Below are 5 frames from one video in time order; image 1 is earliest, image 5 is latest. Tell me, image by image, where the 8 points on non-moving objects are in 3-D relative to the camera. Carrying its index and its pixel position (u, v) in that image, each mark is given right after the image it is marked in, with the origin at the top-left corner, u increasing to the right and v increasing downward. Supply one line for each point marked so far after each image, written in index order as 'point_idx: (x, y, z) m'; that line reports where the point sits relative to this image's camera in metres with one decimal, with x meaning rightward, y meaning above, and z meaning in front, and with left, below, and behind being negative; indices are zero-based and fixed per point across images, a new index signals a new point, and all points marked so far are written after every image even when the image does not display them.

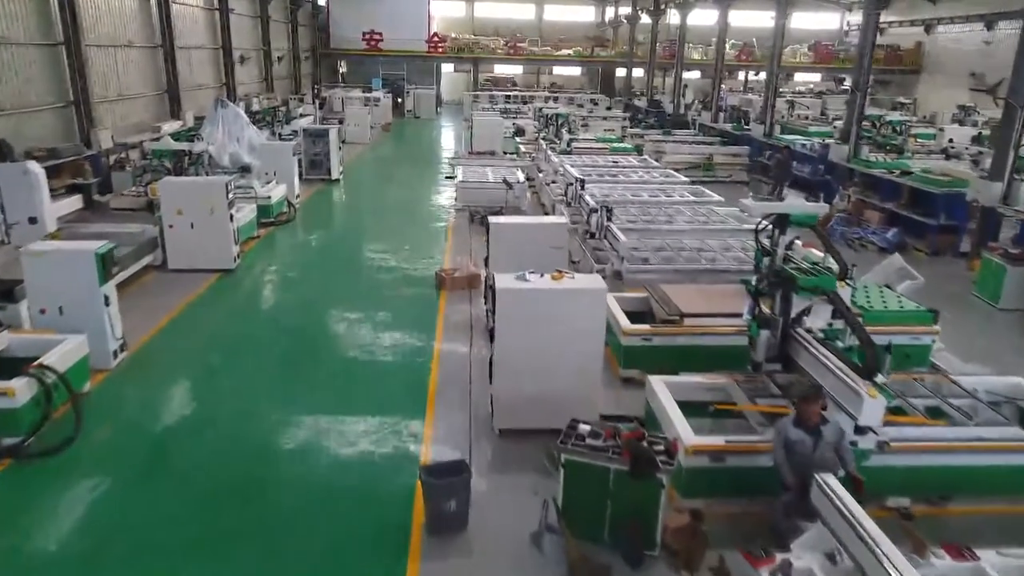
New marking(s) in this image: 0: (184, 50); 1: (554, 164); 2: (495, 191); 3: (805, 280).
0: (-5.2, +3.7, +12.6) m
1: (+0.5, +1.5, +9.7) m
2: (-0.2, +1.1, +9.4) m
3: (+1.2, 0.0, +3.3) m
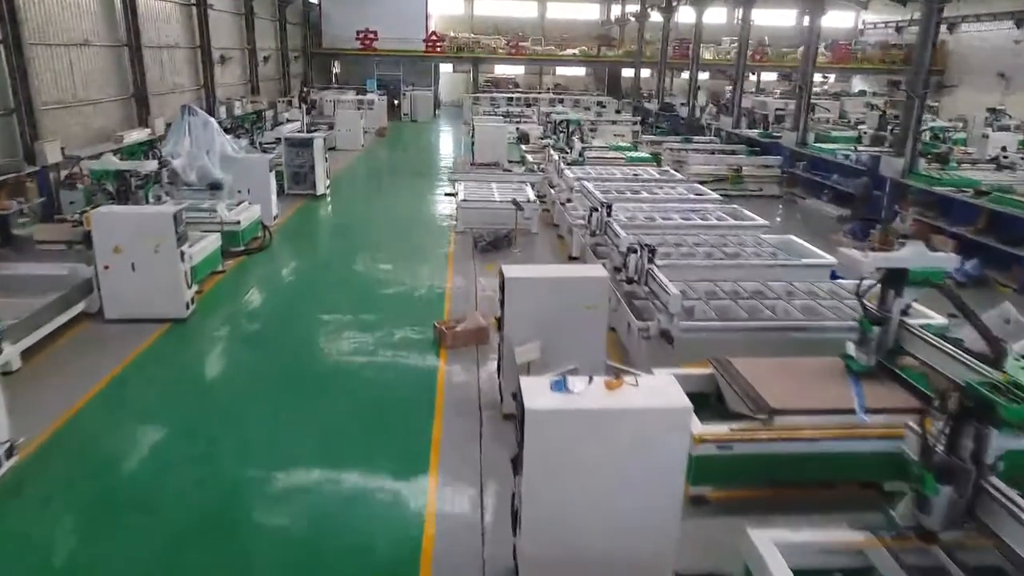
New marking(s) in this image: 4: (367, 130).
0: (-5.1, +3.4, +11.4) m
1: (+0.6, +1.1, +8.5) m
2: (-0.1, +0.8, +8.2) m
3: (+1.3, -0.3, +2.1) m
4: (-3.3, +3.6, +18.4) m
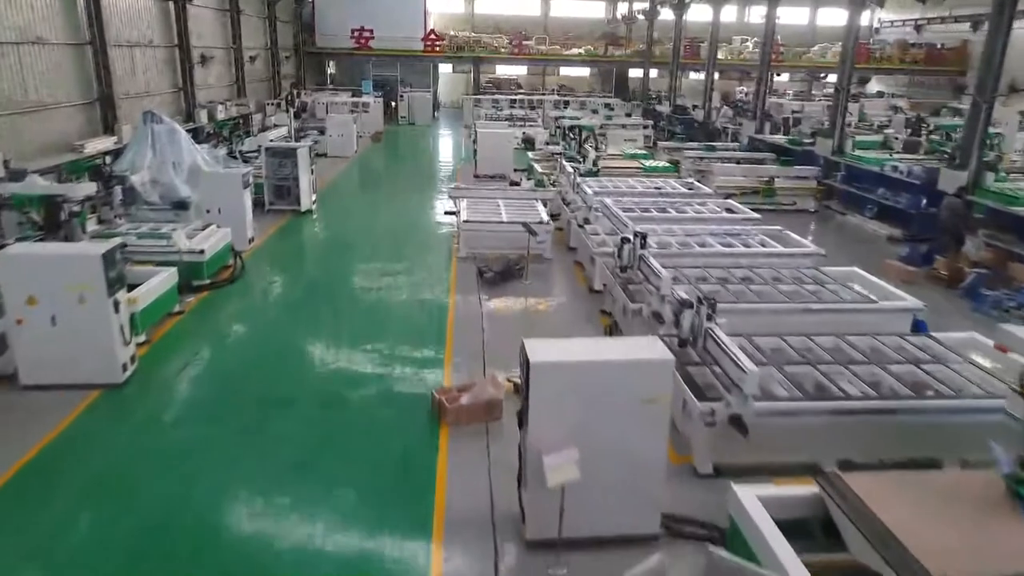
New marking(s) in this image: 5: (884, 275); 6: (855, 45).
0: (-5.0, +3.1, +10.3) m
1: (+0.7, +0.8, +7.4) m
2: (0.0, +0.5, +7.2) m
3: (+1.4, -0.6, +1.0) m
4: (-3.3, +3.3, +17.4) m
5: (+3.4, +0.1, +7.3) m
6: (+4.4, +3.1, +10.2) m
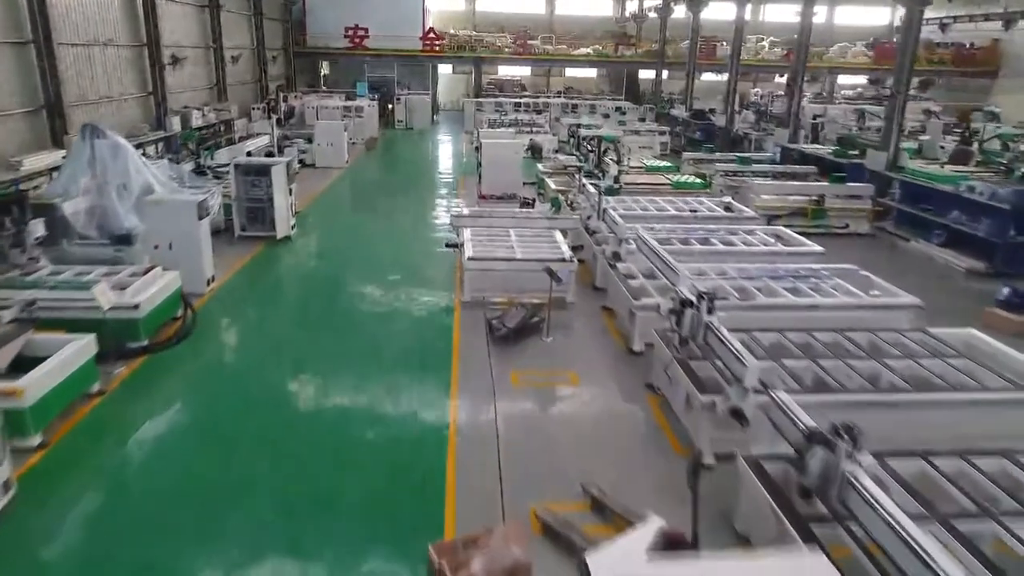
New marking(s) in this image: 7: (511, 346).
0: (-4.9, +2.7, +9.0) m
1: (+0.8, +0.5, +6.2) m
2: (+0.1, +0.1, +5.9) m
3: (+1.5, -1.0, -0.3) m
4: (-3.2, +3.0, +16.1) m
5: (+3.5, -0.3, +6.1) m
6: (+4.5, +2.7, +9.0) m
7: (0.0, -0.4, +5.4) m
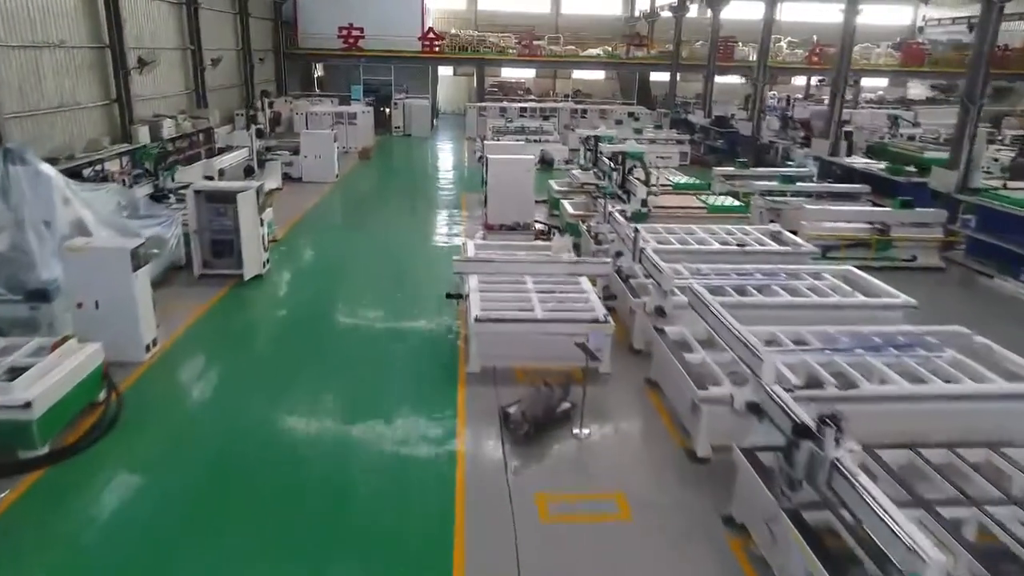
0: (-4.8, +2.3, +7.8) m
1: (+0.9, +0.1, +4.9) m
2: (+0.2, -0.3, +4.7) m
3: (+1.6, -1.4, -1.5) m
4: (-3.0, +2.6, +14.9) m
5: (+3.6, -0.7, +4.8) m
6: (+4.6, +2.3, +7.7) m
7: (+0.1, -0.8, +4.1) m
